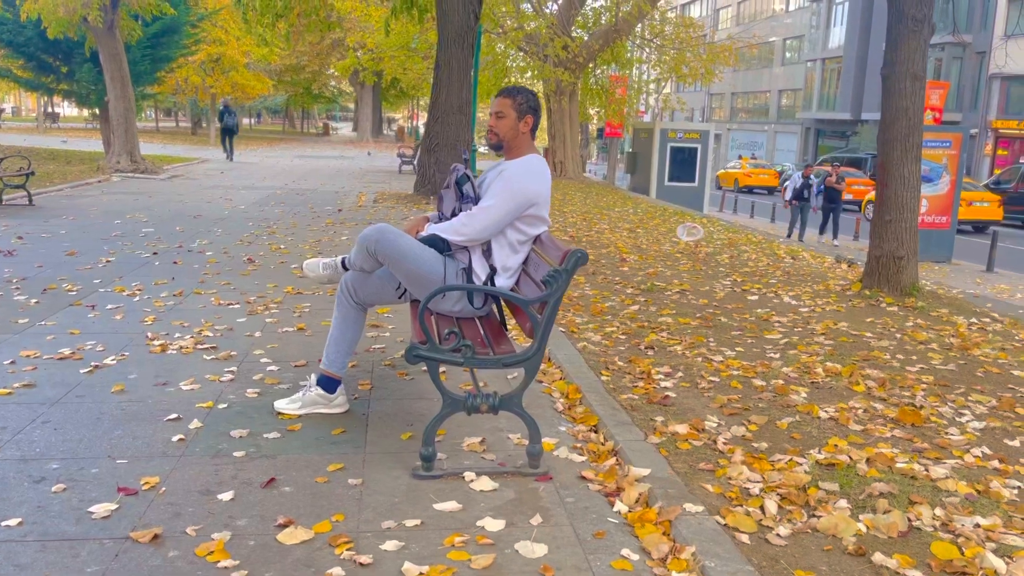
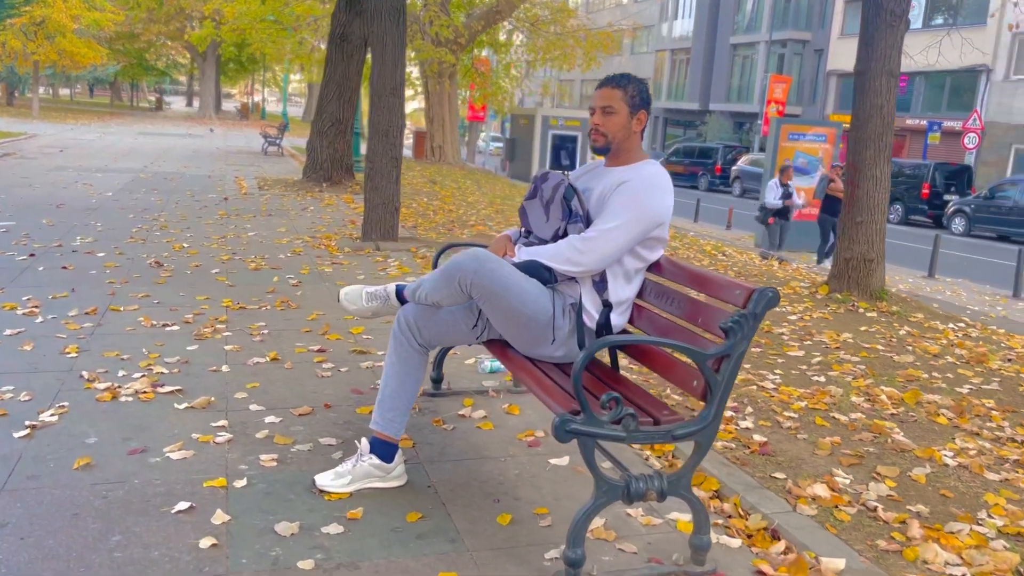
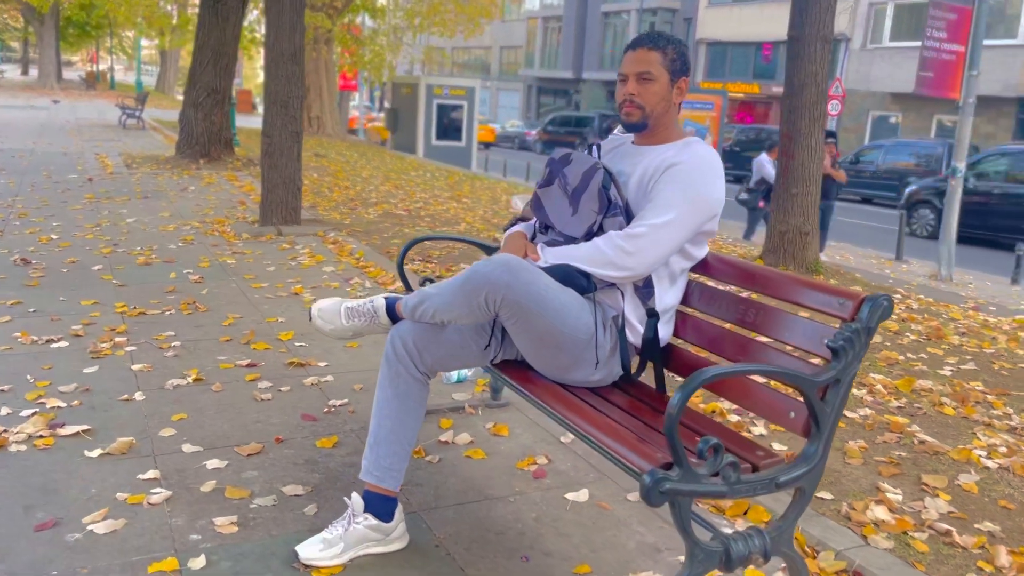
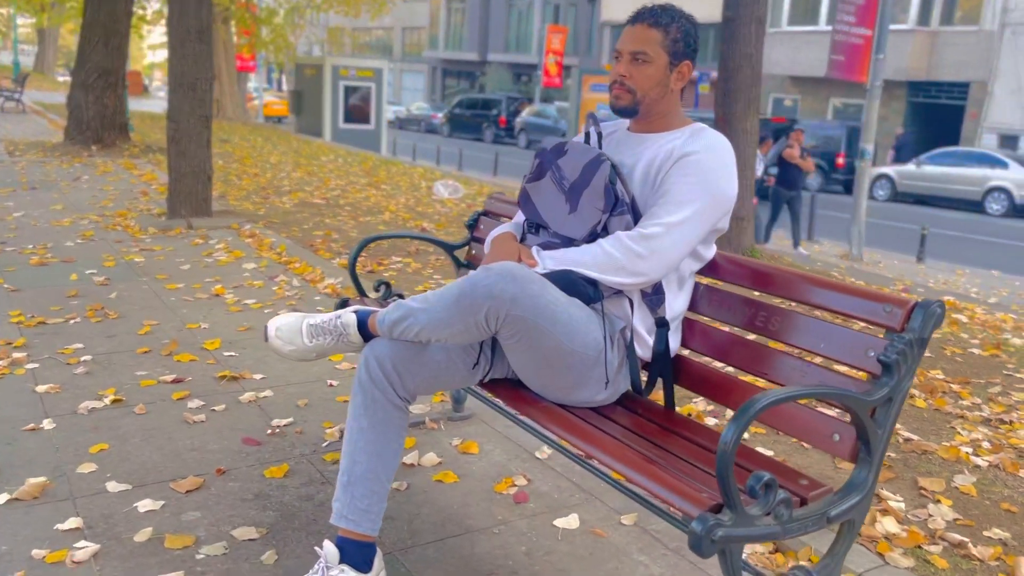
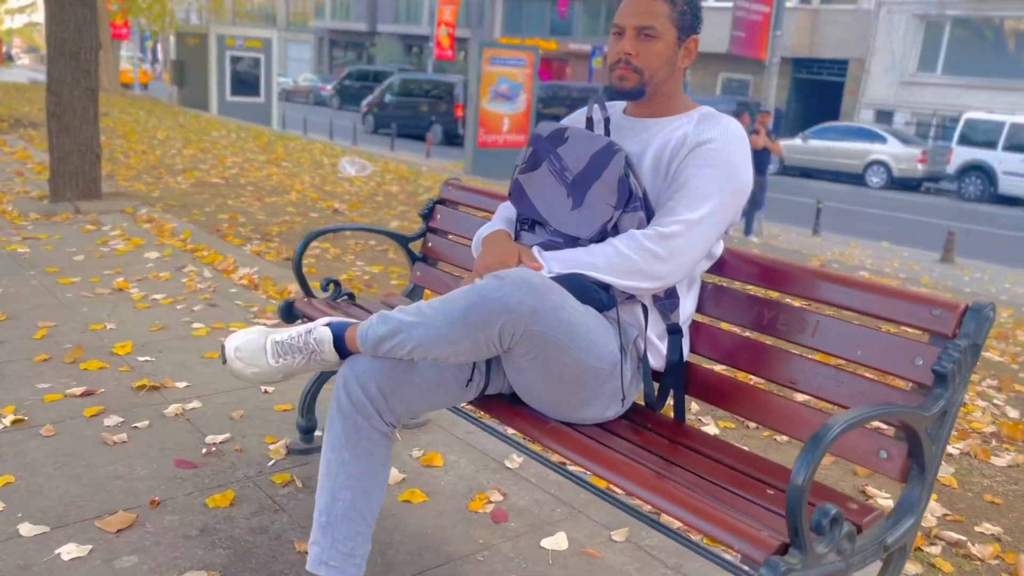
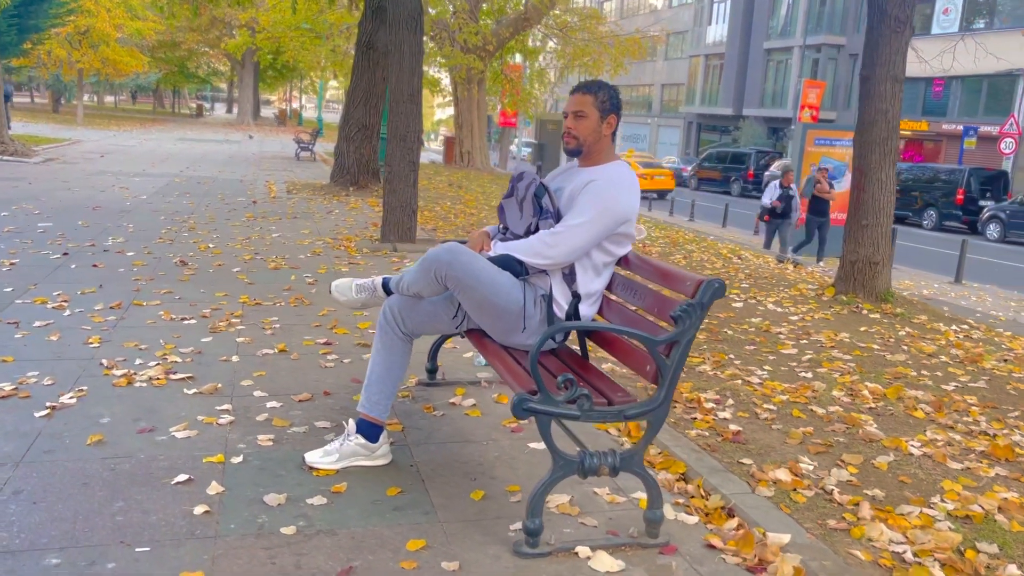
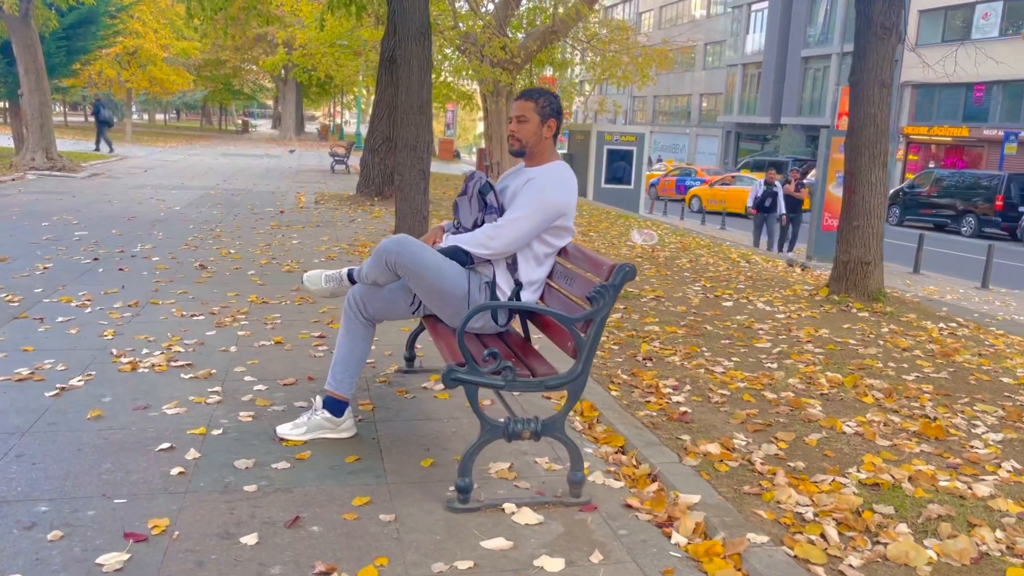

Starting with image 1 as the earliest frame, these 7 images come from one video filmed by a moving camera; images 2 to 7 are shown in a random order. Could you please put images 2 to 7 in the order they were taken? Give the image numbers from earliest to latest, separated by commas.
7, 6, 2, 3, 4, 5
